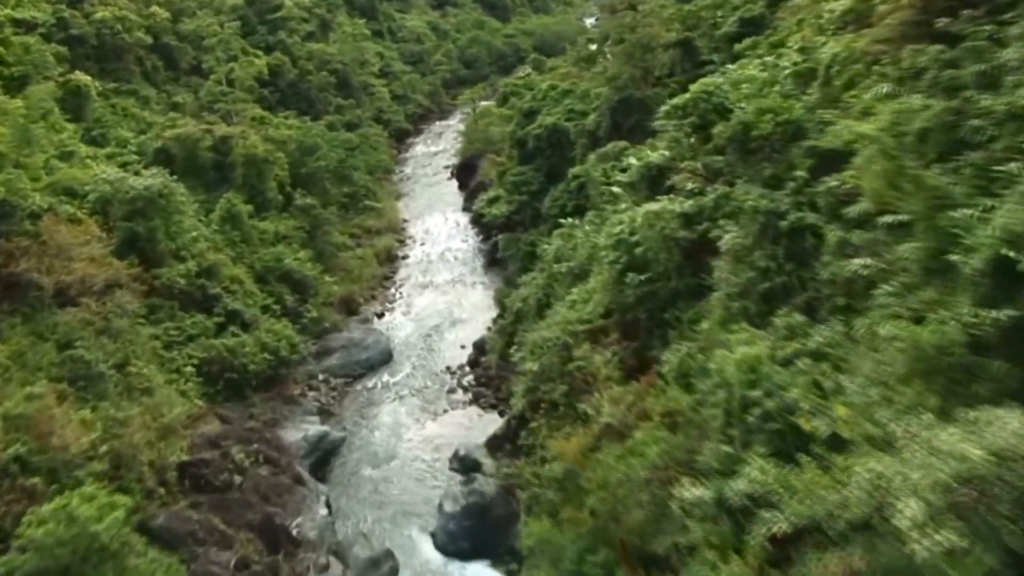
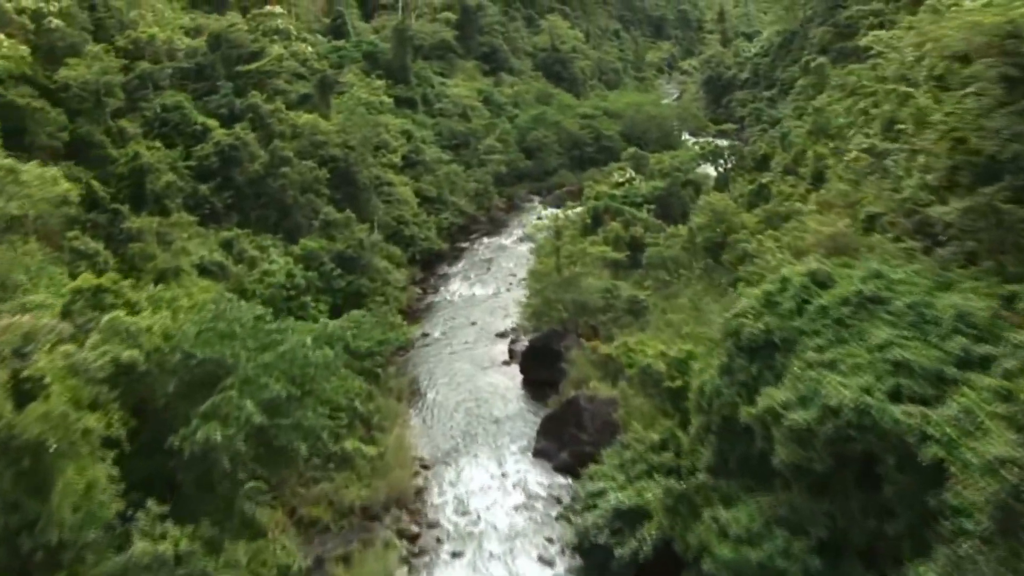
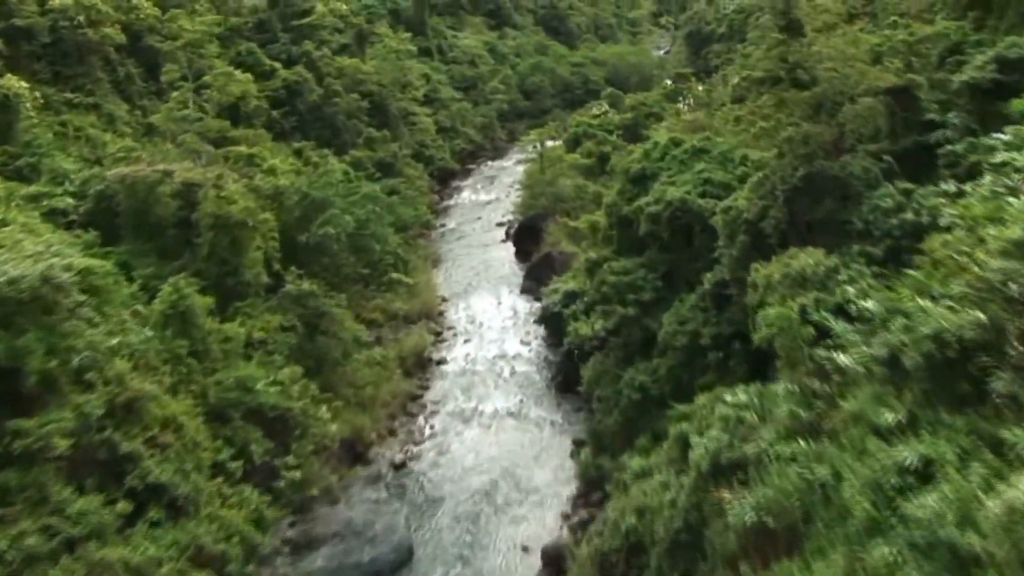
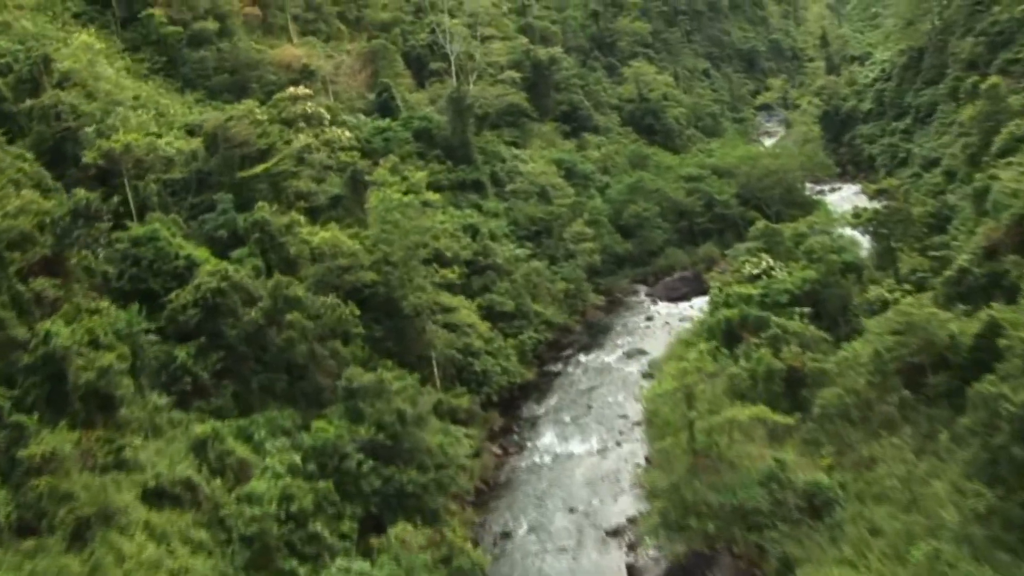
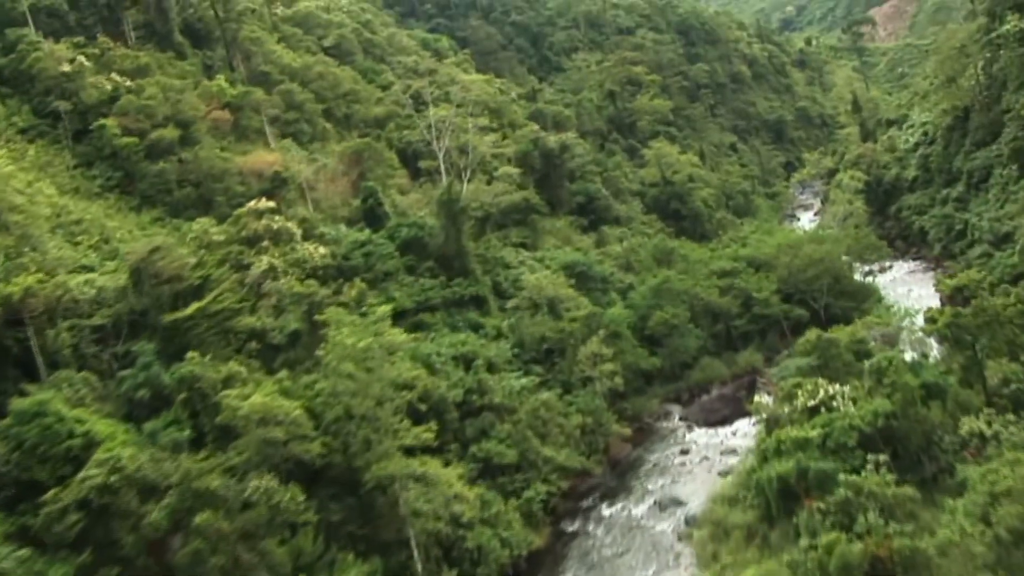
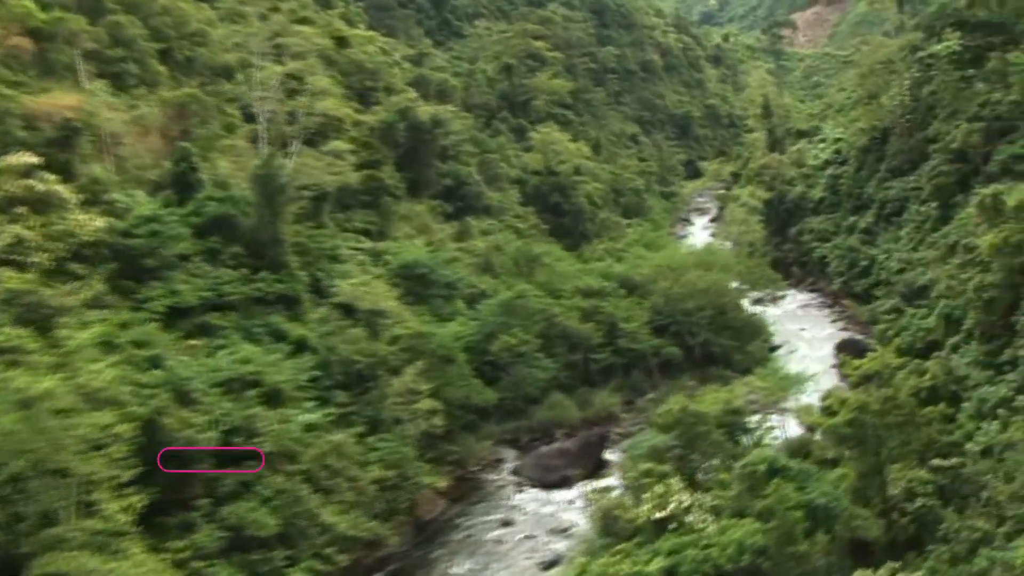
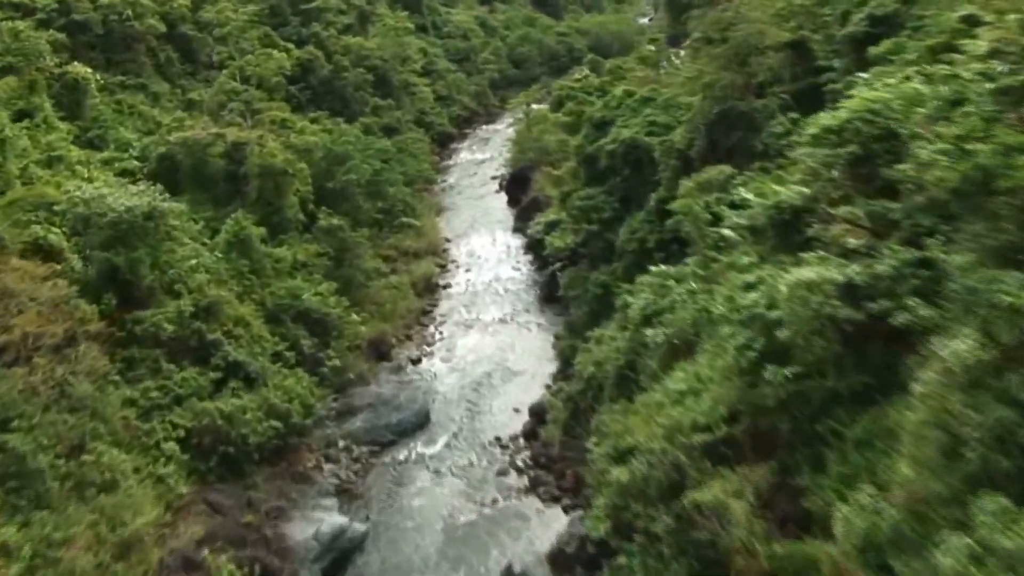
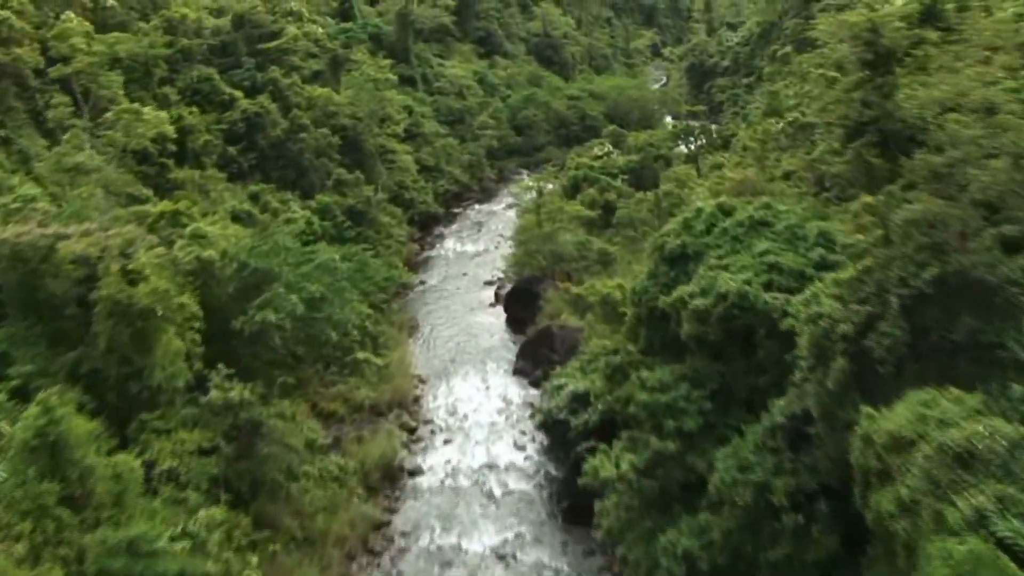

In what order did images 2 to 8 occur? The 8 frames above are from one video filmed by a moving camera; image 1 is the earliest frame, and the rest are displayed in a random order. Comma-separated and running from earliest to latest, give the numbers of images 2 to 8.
7, 3, 8, 2, 4, 5, 6
